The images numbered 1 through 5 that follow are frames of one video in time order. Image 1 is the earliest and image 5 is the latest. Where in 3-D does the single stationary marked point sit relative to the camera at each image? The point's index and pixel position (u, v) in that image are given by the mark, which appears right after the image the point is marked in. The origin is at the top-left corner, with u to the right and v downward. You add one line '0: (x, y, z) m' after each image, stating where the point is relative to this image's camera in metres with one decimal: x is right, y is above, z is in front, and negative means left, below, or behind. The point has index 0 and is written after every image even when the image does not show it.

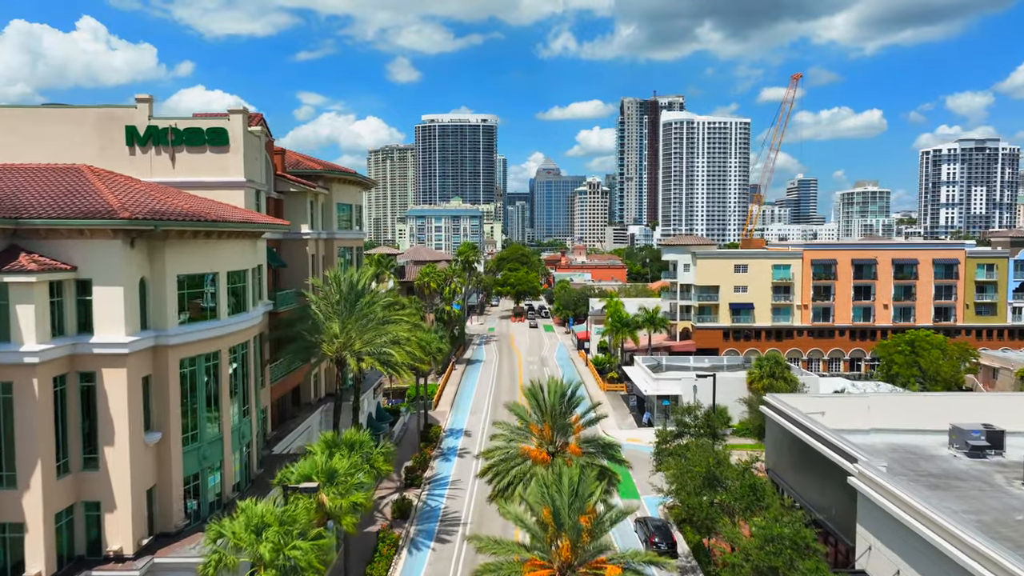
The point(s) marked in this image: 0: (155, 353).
0: (-10.1, -1.8, +19.0) m
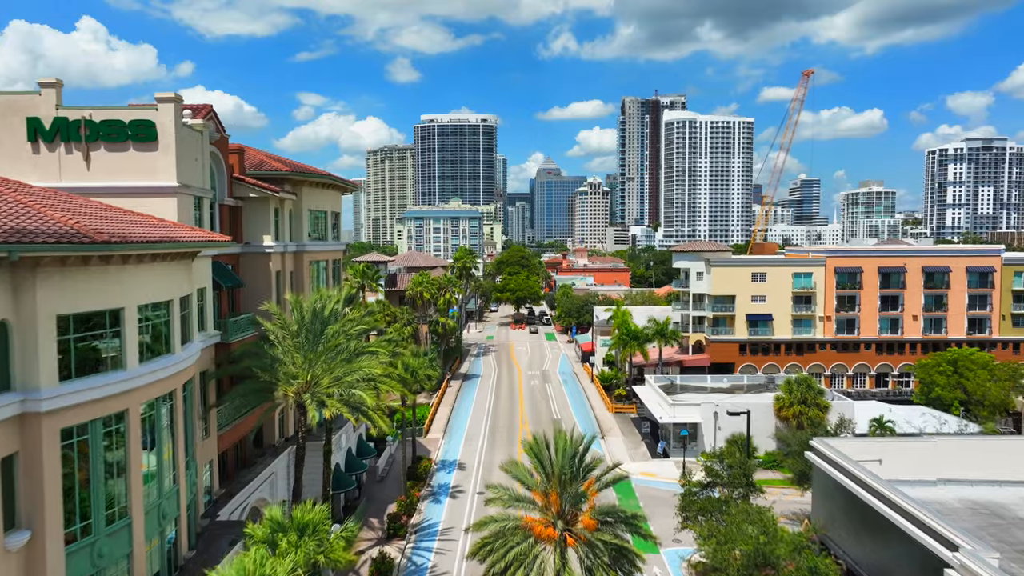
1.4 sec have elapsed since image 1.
0: (-10.2, -2.8, +14.0) m
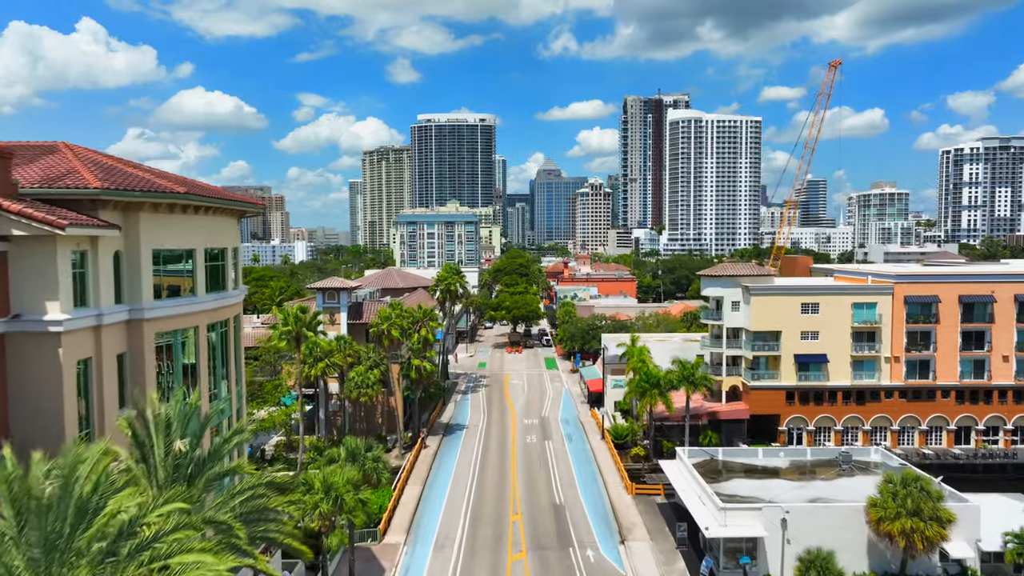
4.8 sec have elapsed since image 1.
0: (-10.9, -5.4, +1.5) m
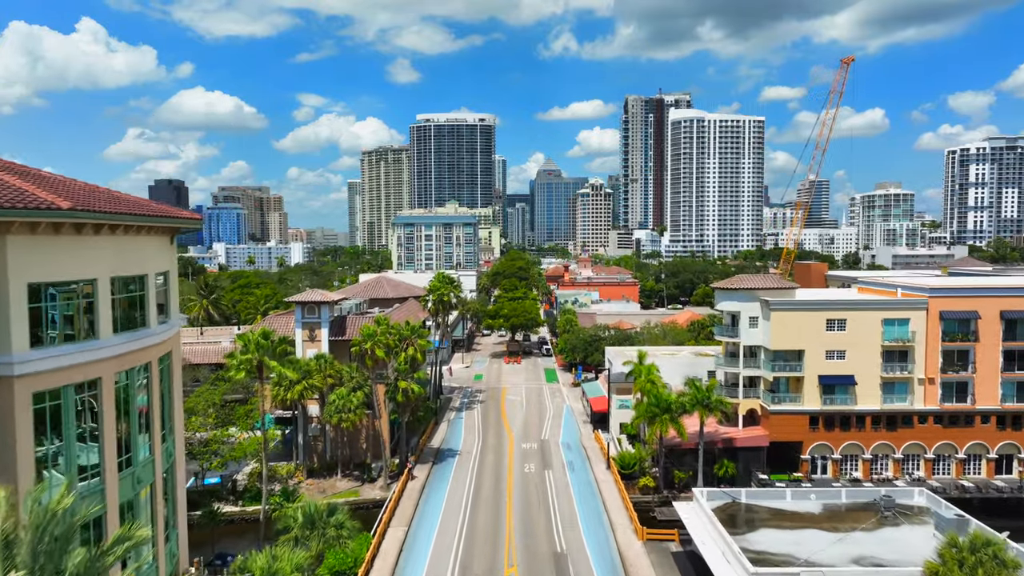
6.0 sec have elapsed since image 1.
0: (-11.2, -6.4, -3.1) m
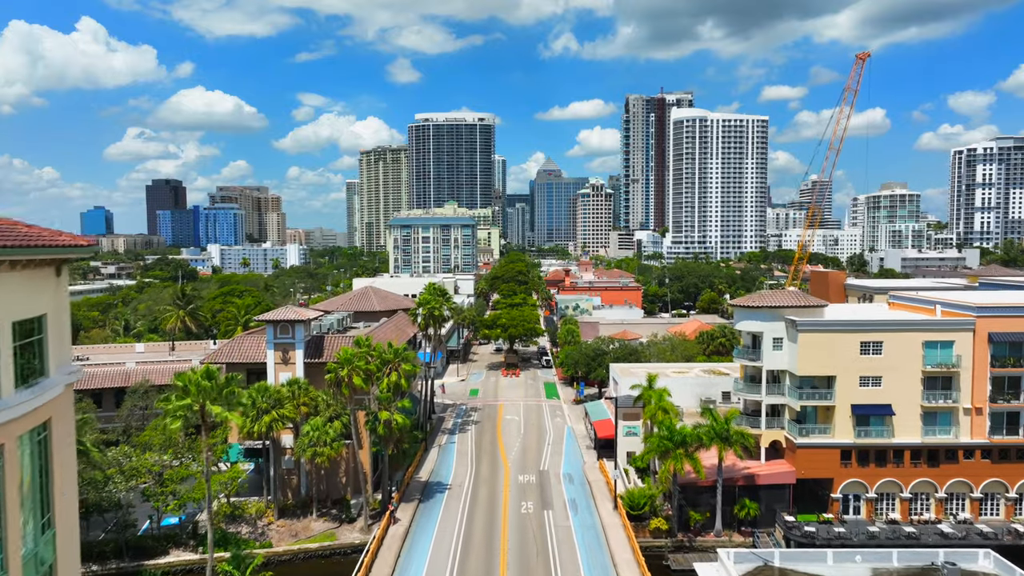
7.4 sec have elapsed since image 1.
0: (-11.5, -7.6, -8.2) m
